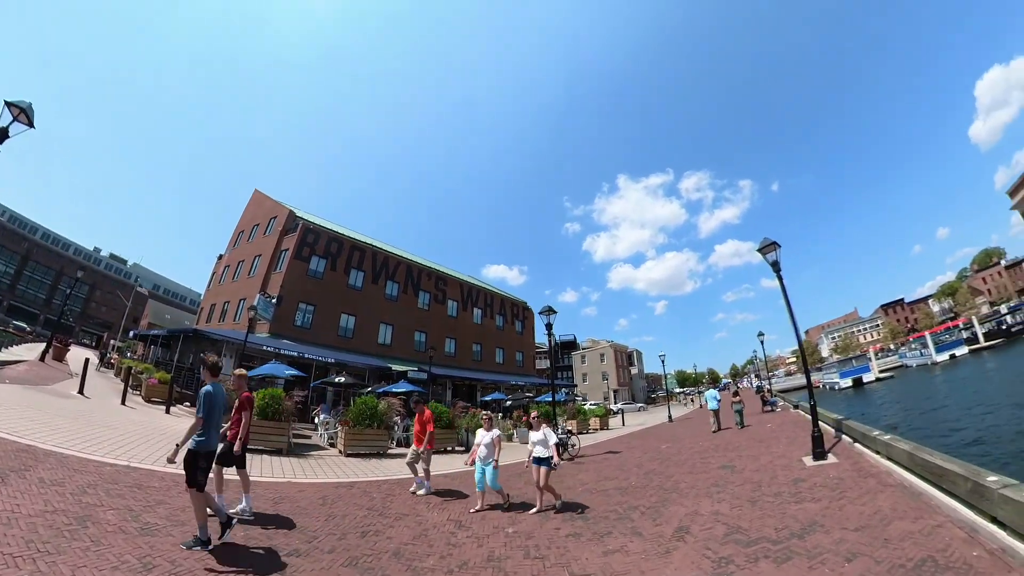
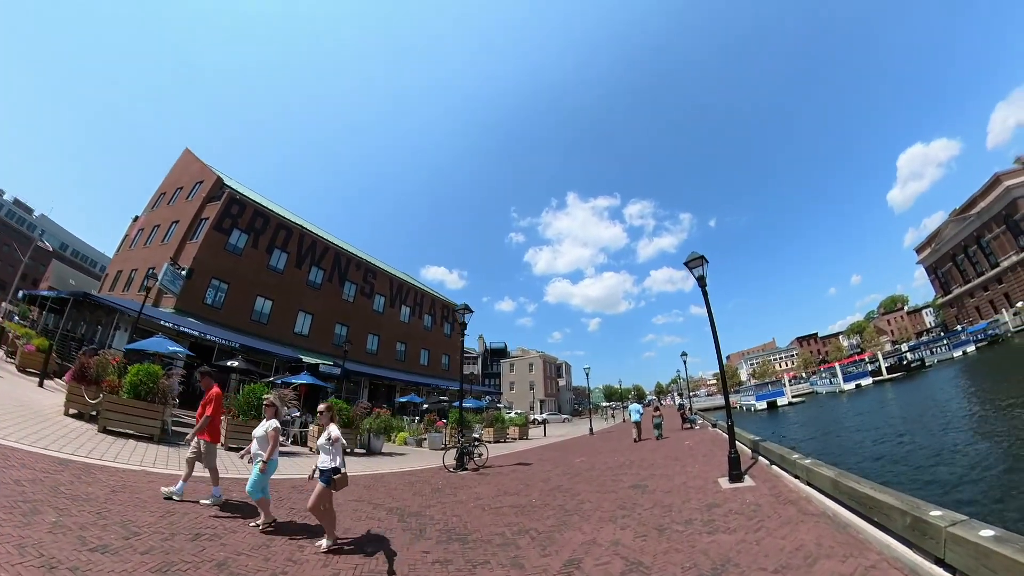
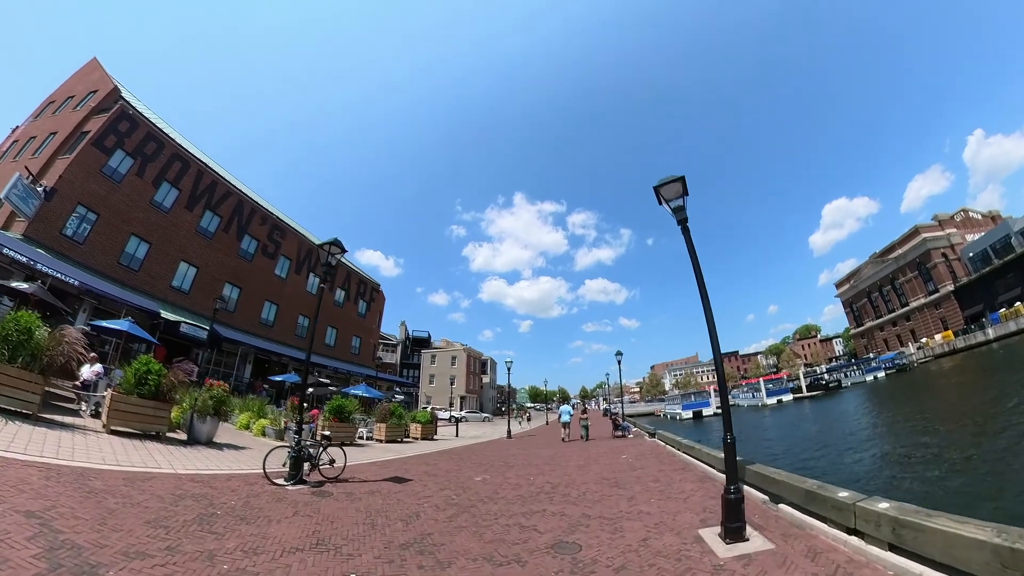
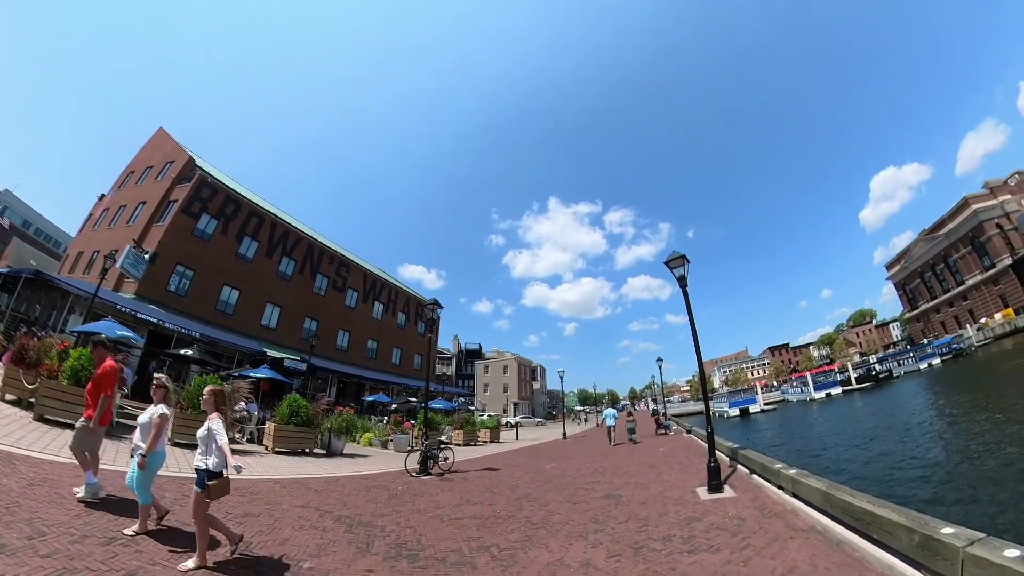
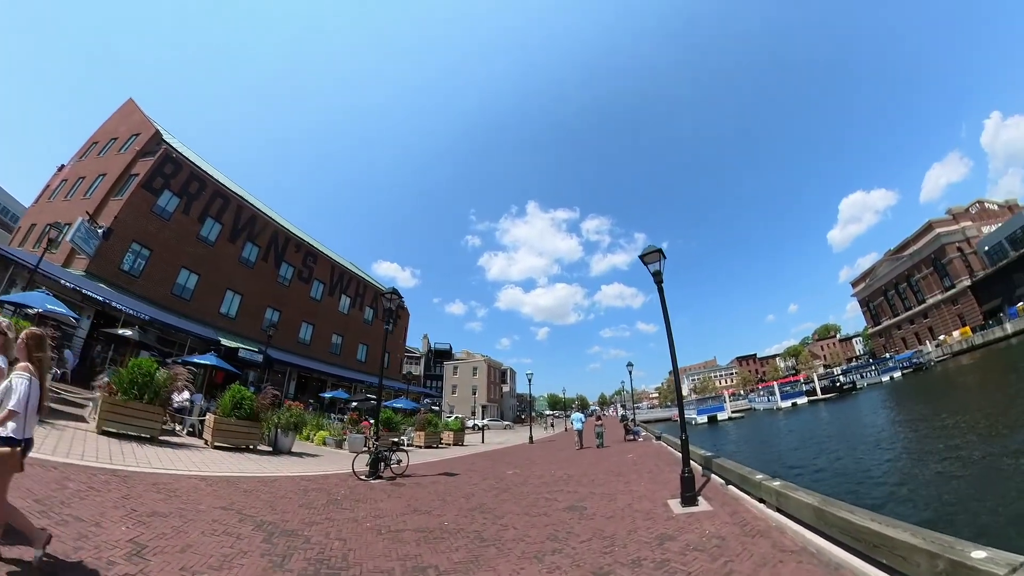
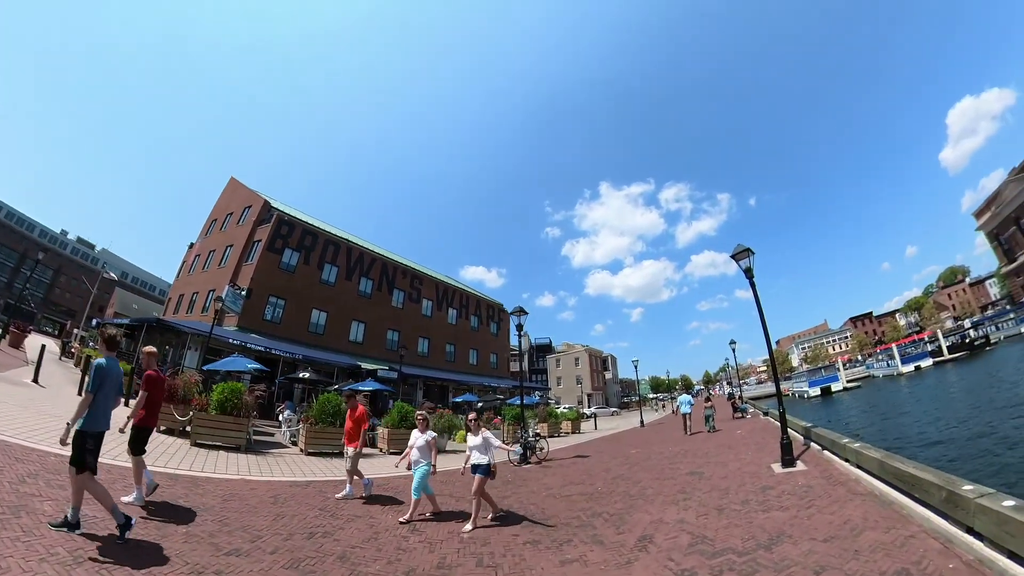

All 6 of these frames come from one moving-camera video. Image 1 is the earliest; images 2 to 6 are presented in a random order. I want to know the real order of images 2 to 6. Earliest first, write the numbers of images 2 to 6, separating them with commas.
6, 2, 4, 5, 3
